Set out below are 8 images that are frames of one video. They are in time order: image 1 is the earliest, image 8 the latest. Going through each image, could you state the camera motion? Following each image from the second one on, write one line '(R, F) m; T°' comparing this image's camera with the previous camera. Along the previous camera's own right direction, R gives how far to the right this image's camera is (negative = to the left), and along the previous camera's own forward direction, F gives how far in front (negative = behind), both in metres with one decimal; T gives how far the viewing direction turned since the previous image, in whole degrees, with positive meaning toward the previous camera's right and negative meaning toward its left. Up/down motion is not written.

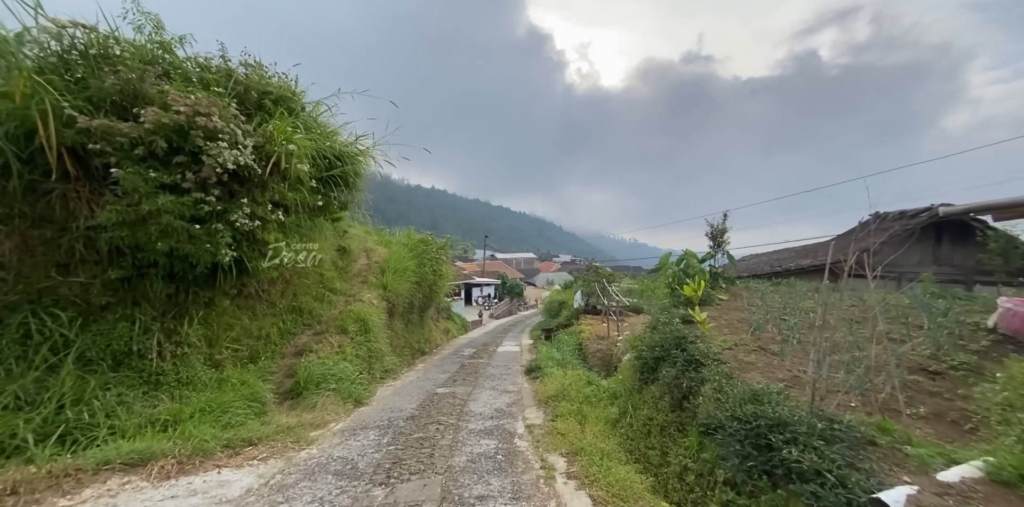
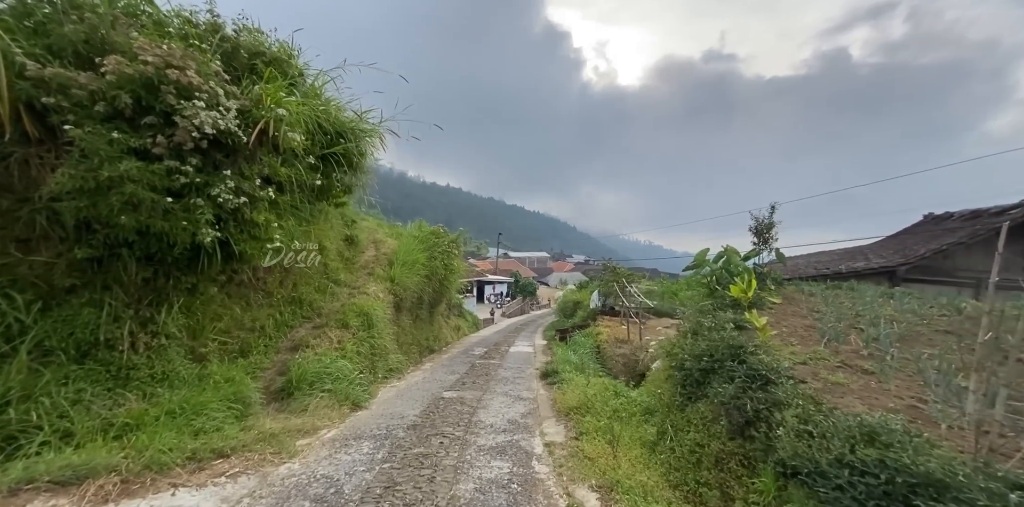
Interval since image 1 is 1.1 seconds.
(-0.1, +0.7) m; -2°
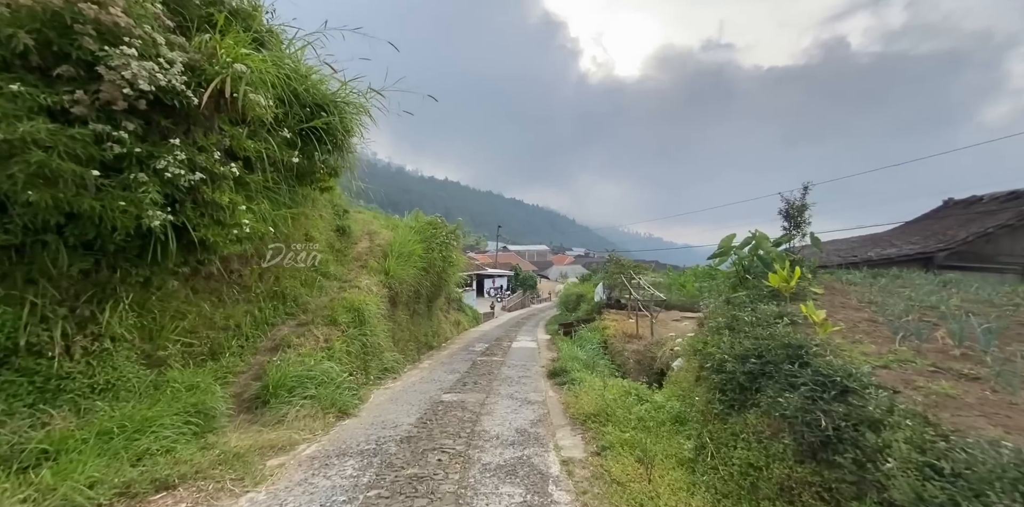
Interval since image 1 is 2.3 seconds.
(-0.1, +0.6) m; 0°
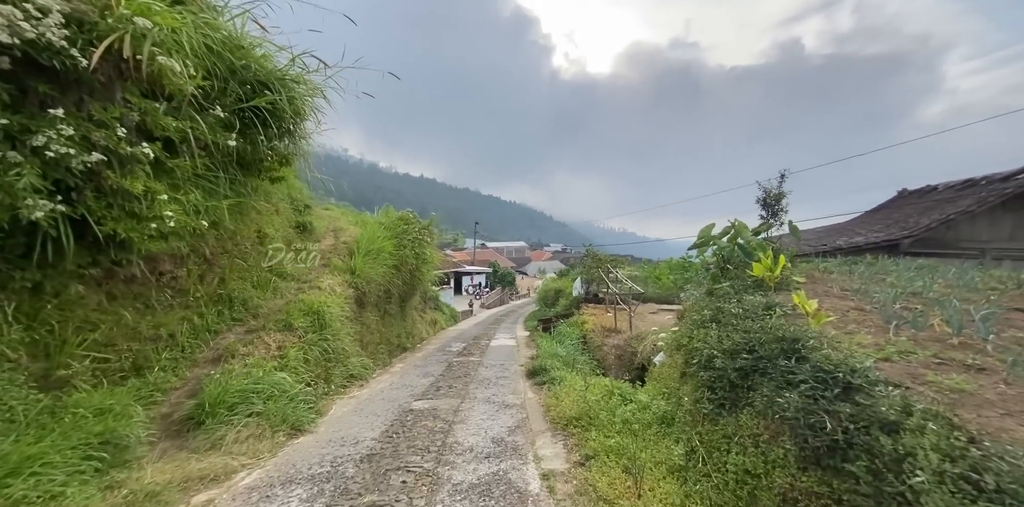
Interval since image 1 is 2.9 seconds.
(+0.1, +0.3) m; +3°
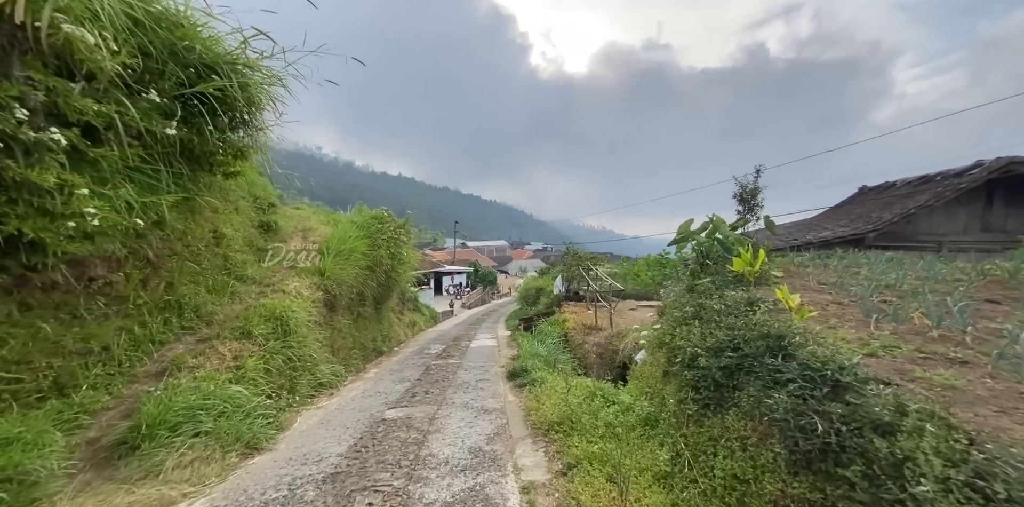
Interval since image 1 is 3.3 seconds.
(+0.1, +0.2) m; +3°
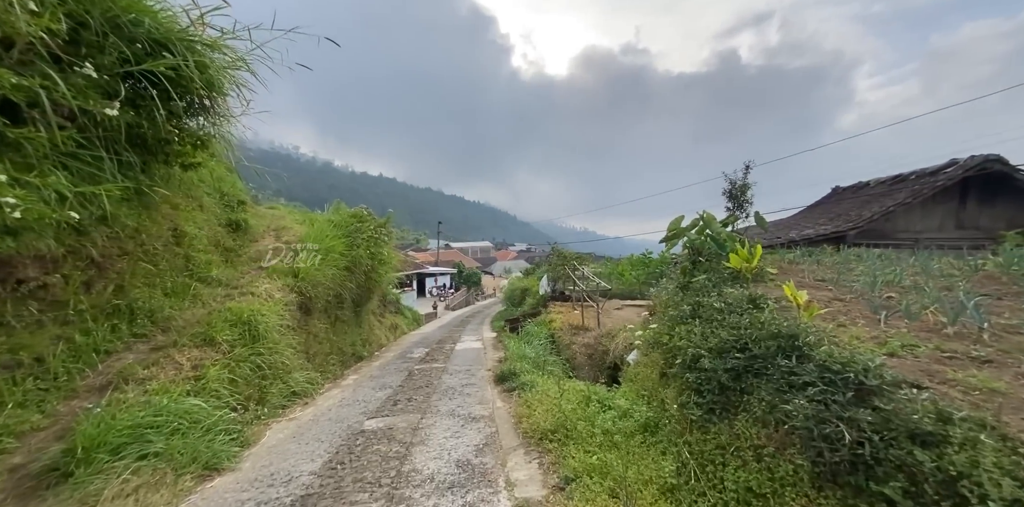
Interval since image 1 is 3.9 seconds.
(-0.1, +0.2) m; +2°
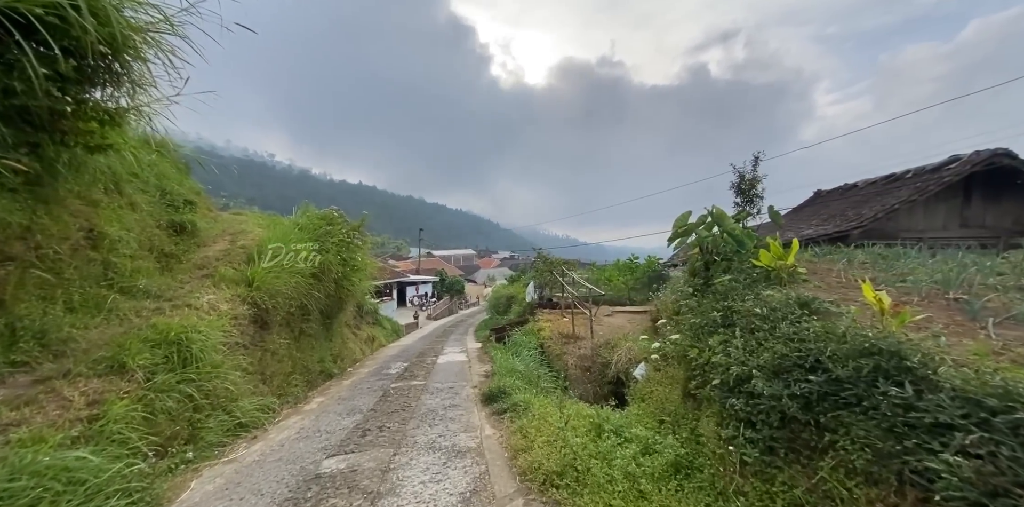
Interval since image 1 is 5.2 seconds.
(-0.1, +0.7) m; +2°
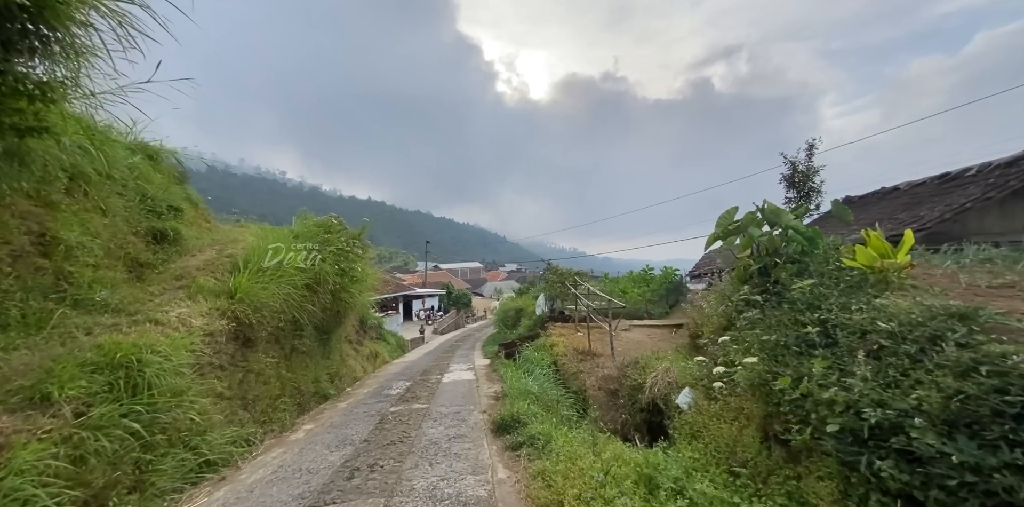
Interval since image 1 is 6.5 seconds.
(-0.1, +0.6) m; -1°
